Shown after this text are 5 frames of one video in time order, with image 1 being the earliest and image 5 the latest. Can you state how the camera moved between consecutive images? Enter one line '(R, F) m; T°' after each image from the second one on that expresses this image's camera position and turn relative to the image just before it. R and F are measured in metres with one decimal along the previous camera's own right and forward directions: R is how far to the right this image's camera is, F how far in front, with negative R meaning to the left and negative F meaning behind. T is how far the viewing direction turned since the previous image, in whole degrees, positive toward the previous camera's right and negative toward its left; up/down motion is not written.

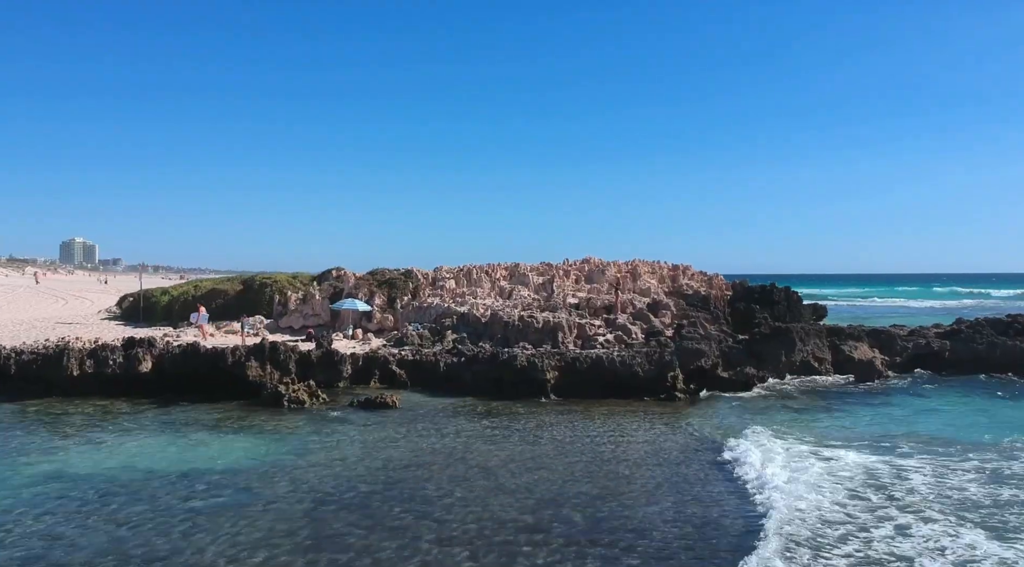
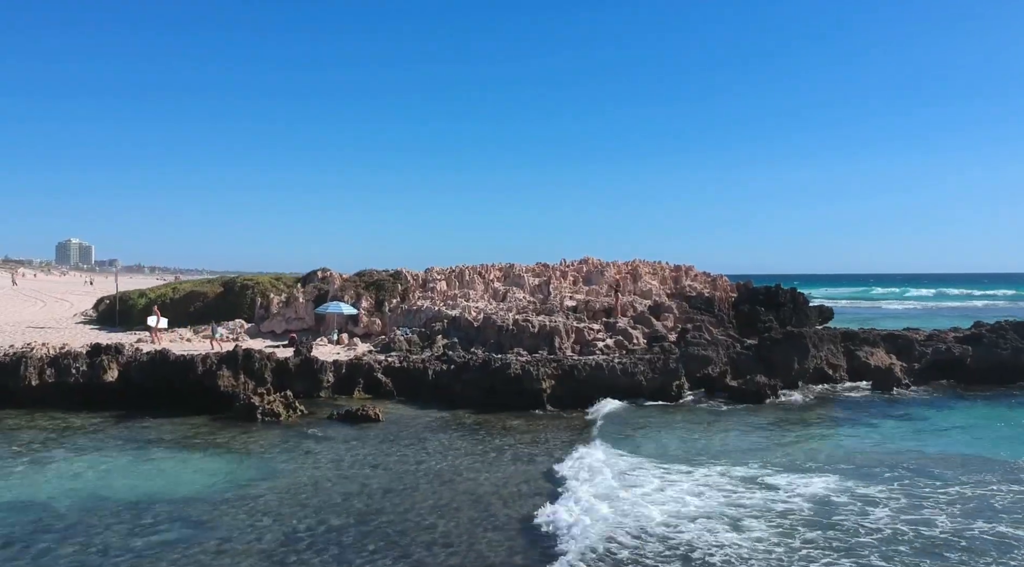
(+0.1, +1.7) m; 0°
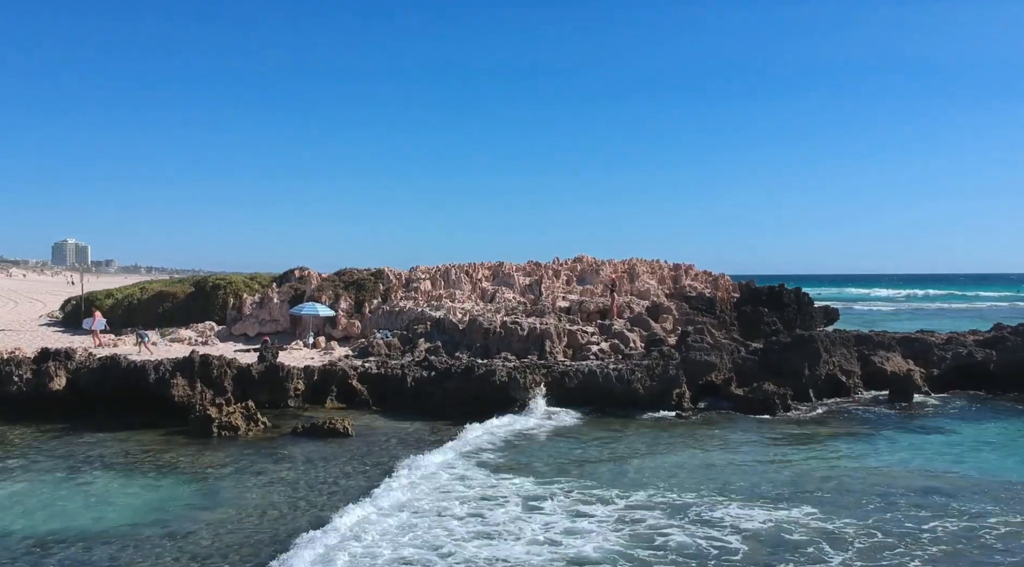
(+0.3, +1.9) m; 0°
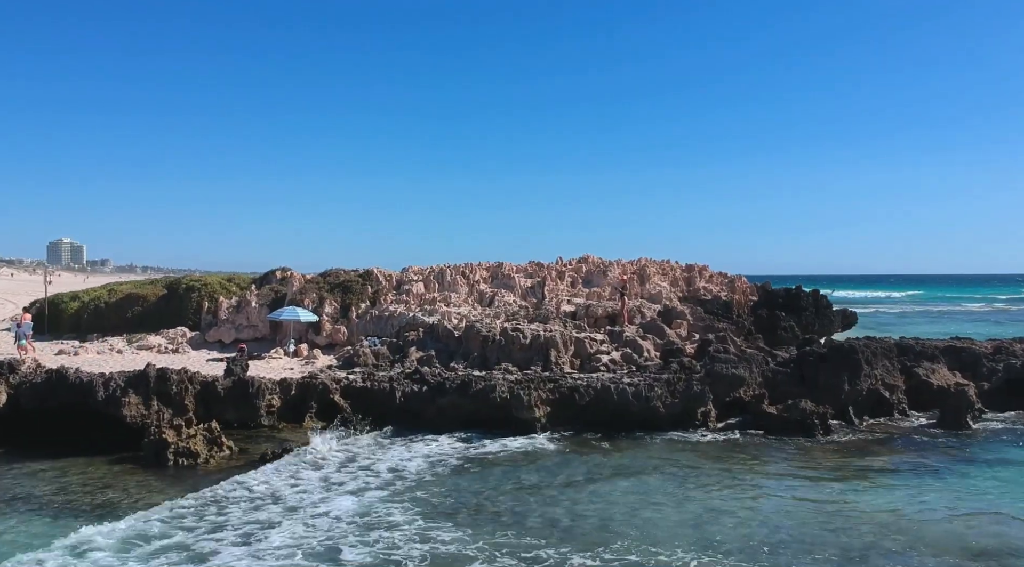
(-0.1, +2.4) m; 0°
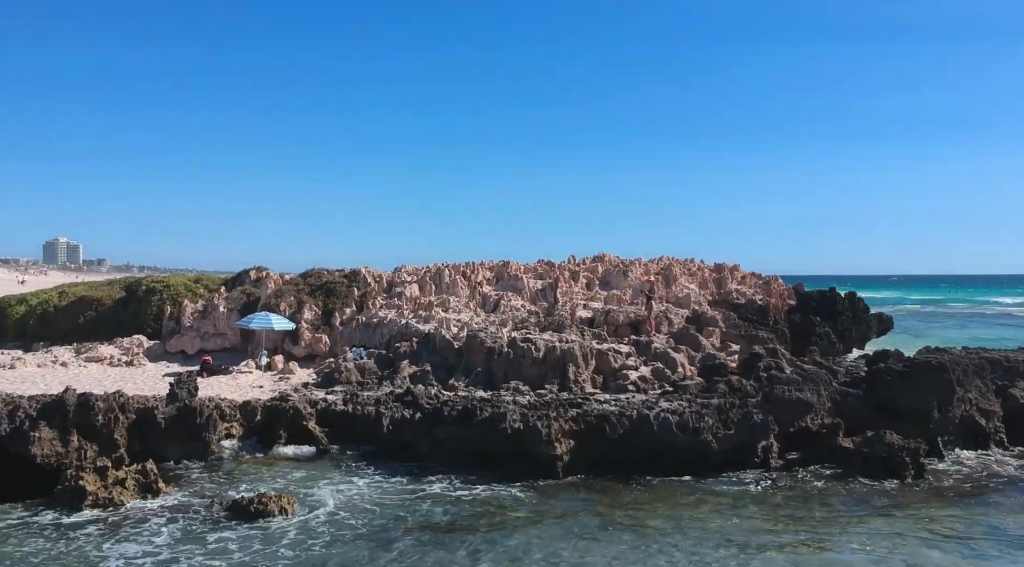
(-0.3, +3.5) m; 0°
